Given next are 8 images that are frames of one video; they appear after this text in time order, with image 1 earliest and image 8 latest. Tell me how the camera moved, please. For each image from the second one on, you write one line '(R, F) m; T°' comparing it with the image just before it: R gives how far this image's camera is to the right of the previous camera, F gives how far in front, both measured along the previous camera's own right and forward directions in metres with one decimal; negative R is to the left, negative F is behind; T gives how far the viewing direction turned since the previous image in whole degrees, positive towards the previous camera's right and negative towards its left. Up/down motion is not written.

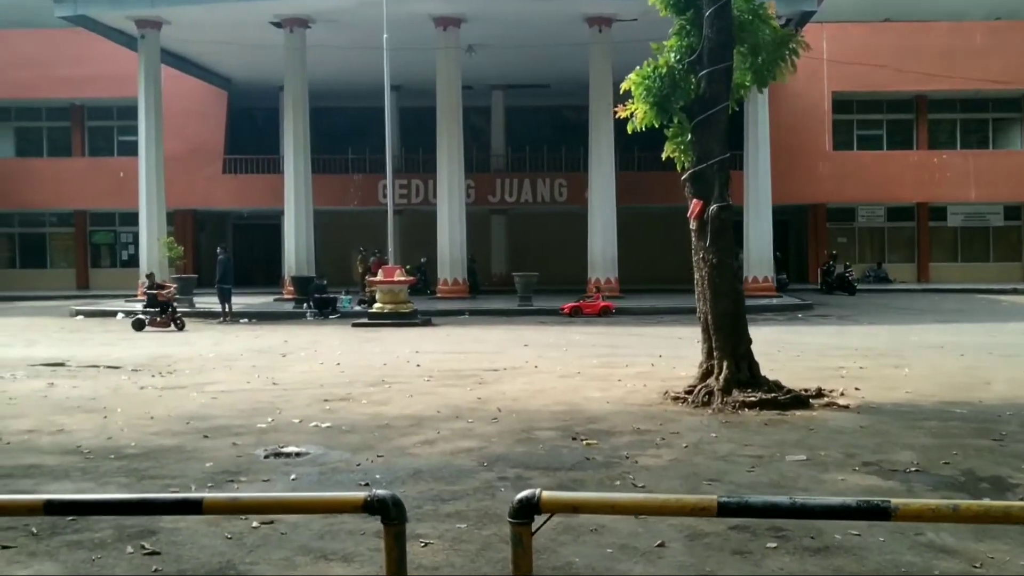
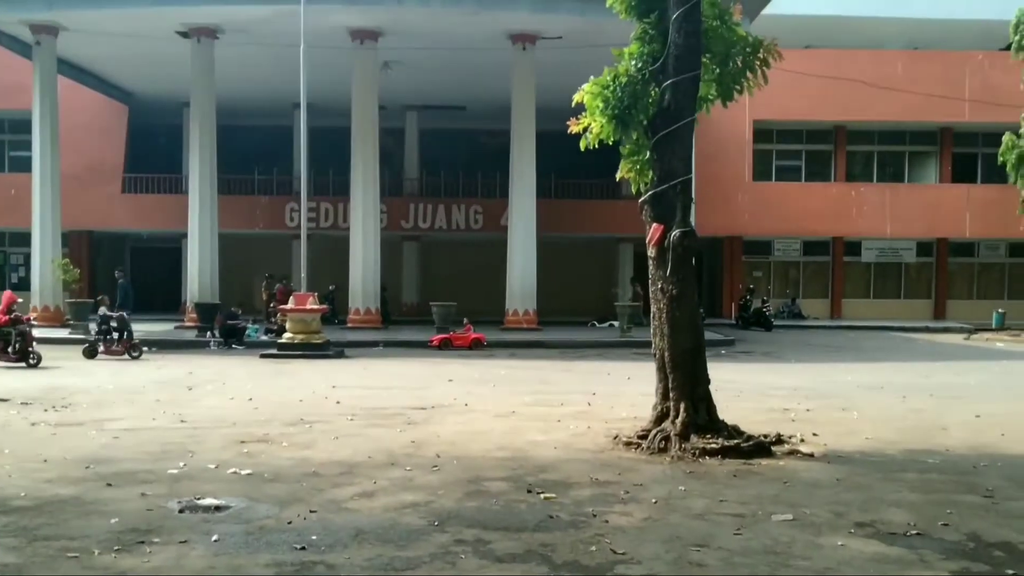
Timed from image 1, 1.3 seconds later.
(-0.2, +0.7) m; +4°
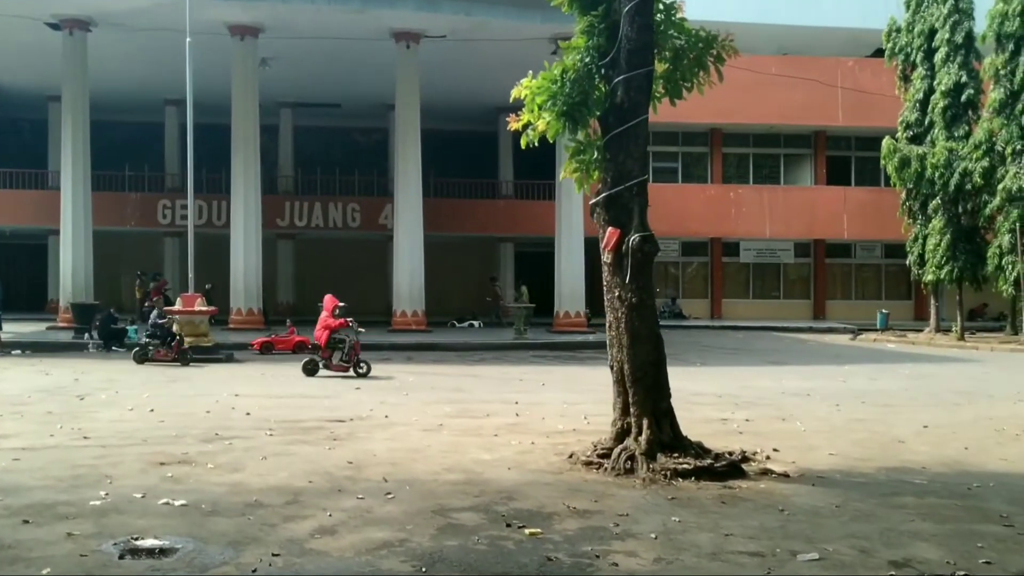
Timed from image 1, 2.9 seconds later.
(-0.5, +0.7) m; +6°
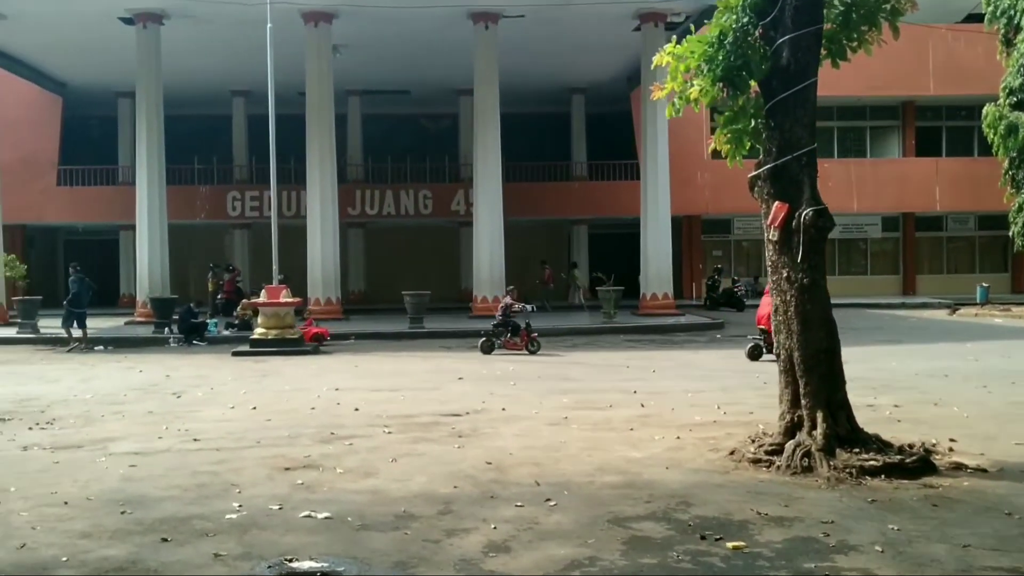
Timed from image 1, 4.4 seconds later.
(-0.5, +0.6) m; -2°
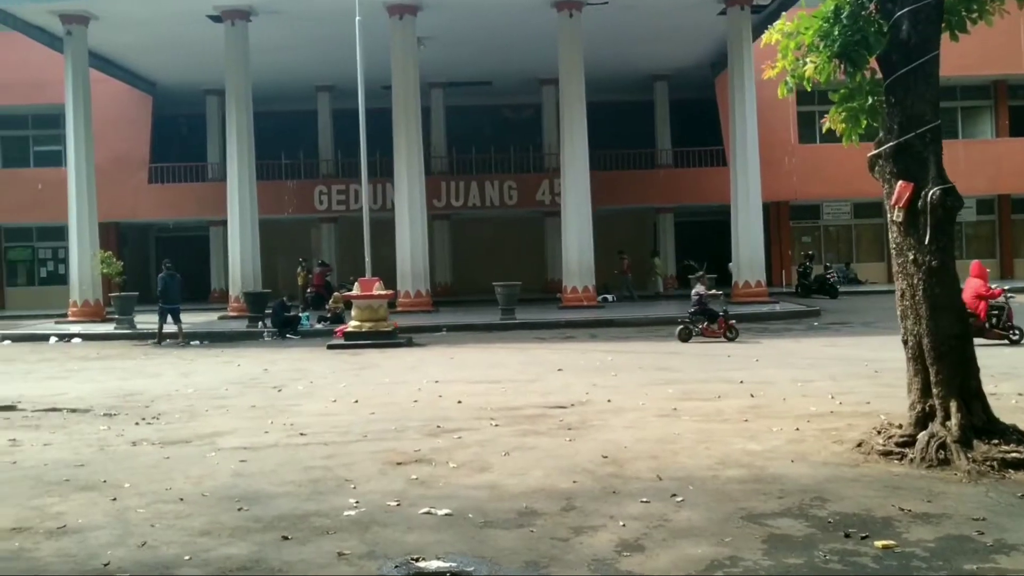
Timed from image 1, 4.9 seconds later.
(-0.2, +0.2) m; -3°
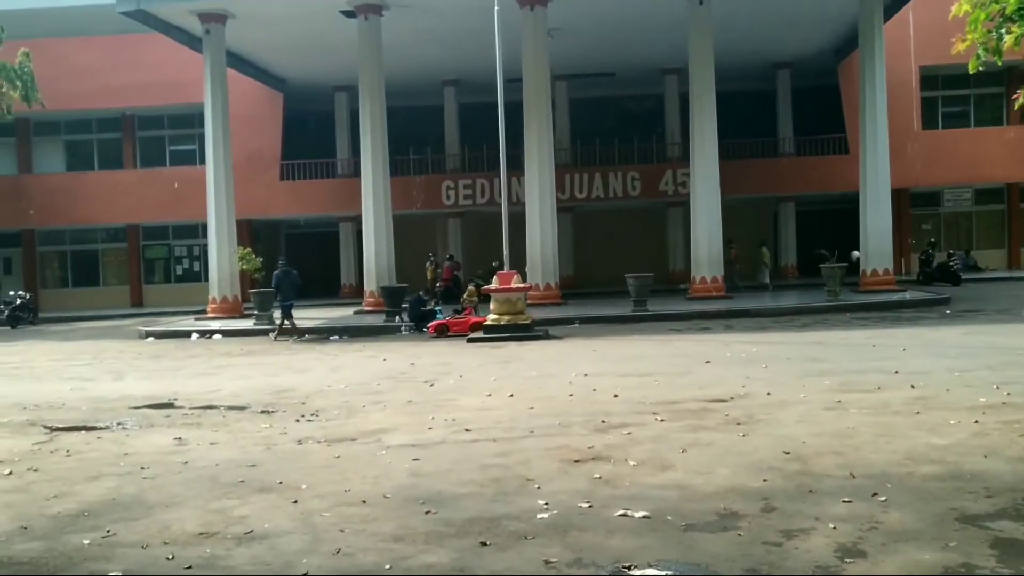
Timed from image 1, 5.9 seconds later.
(-0.3, +0.1) m; -5°
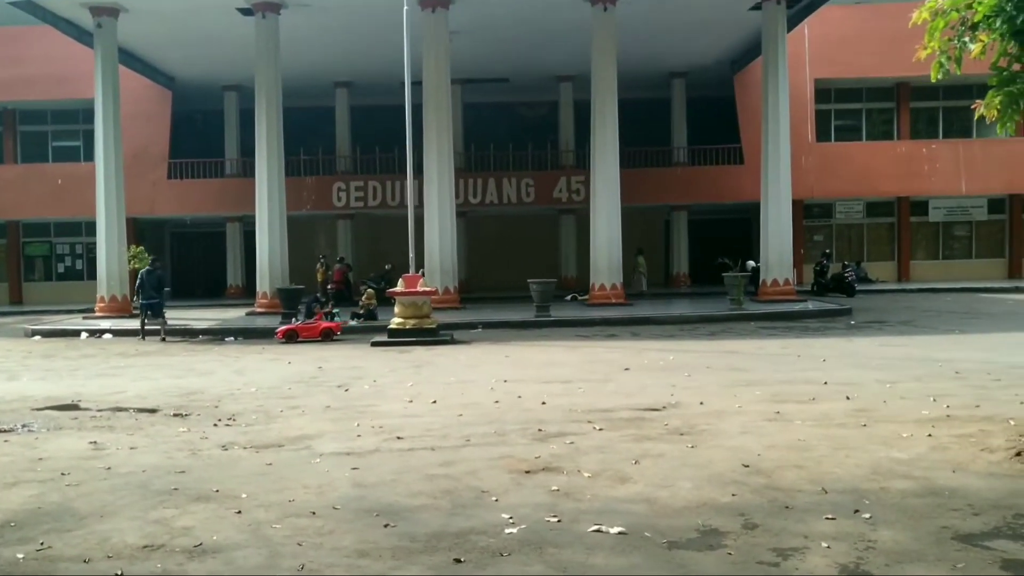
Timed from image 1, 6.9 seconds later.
(-0.3, +0.4) m; +5°
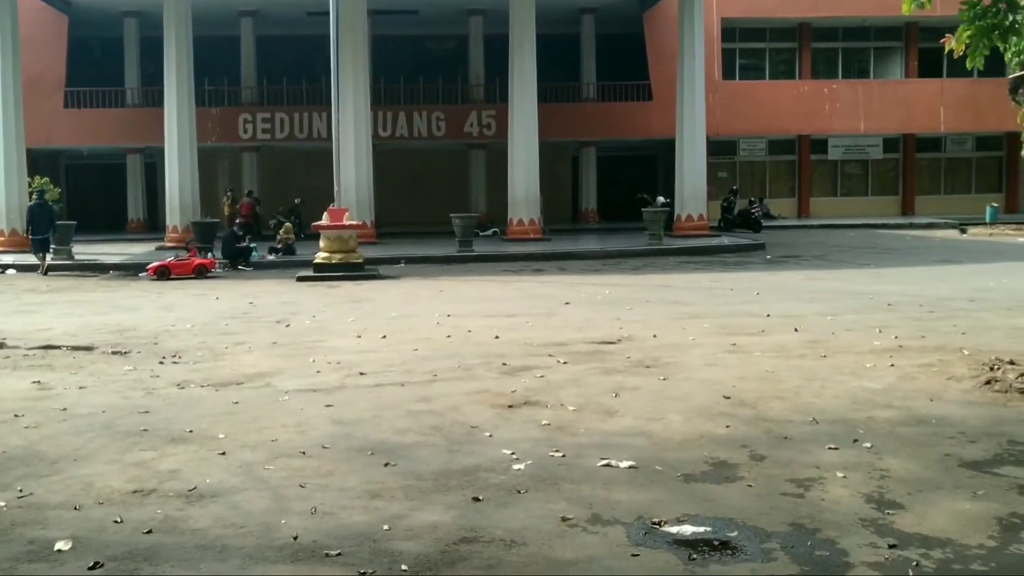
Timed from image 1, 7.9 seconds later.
(-0.4, +0.2) m; +4°
